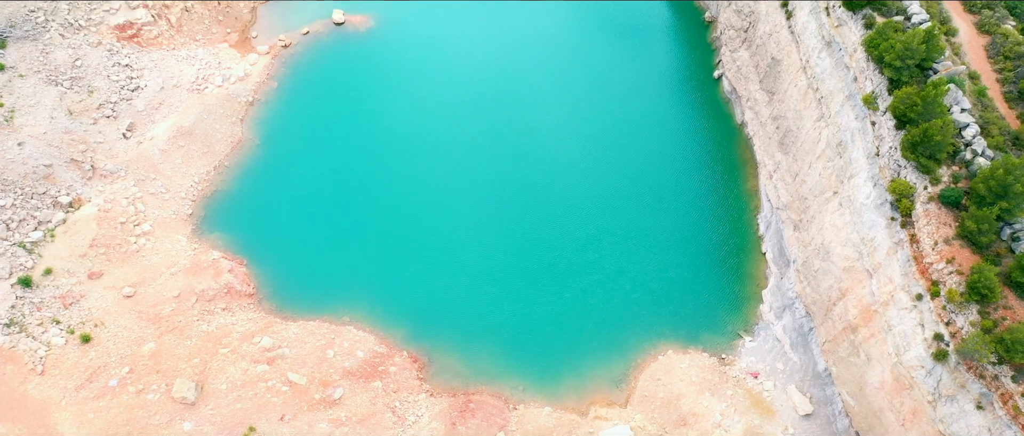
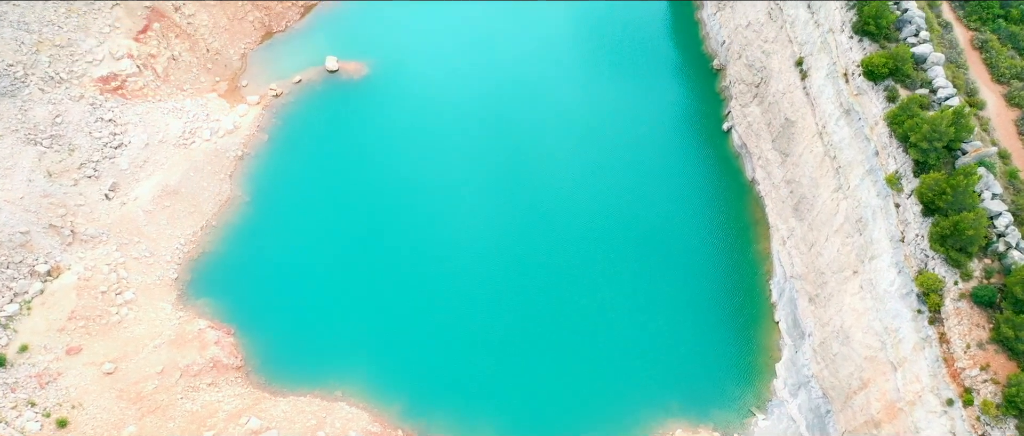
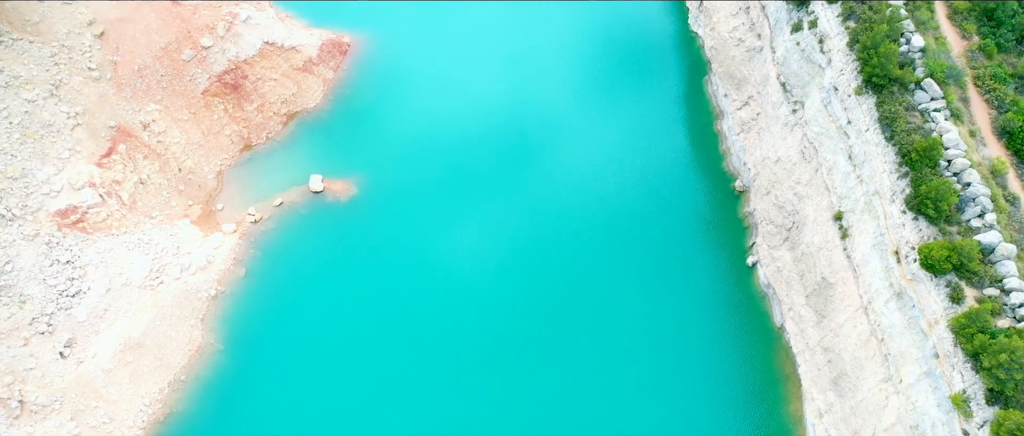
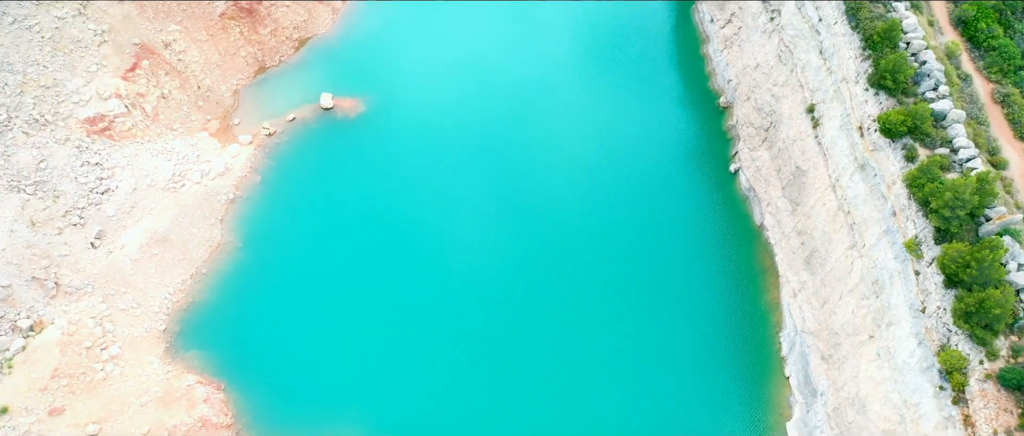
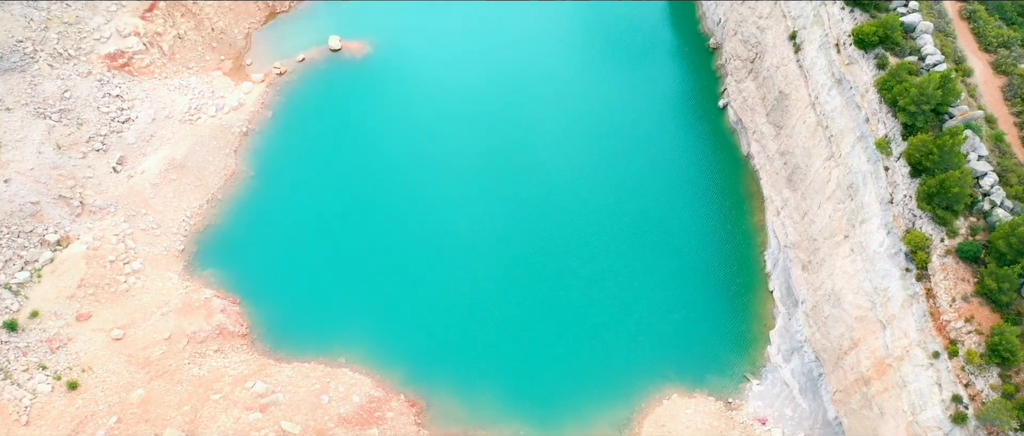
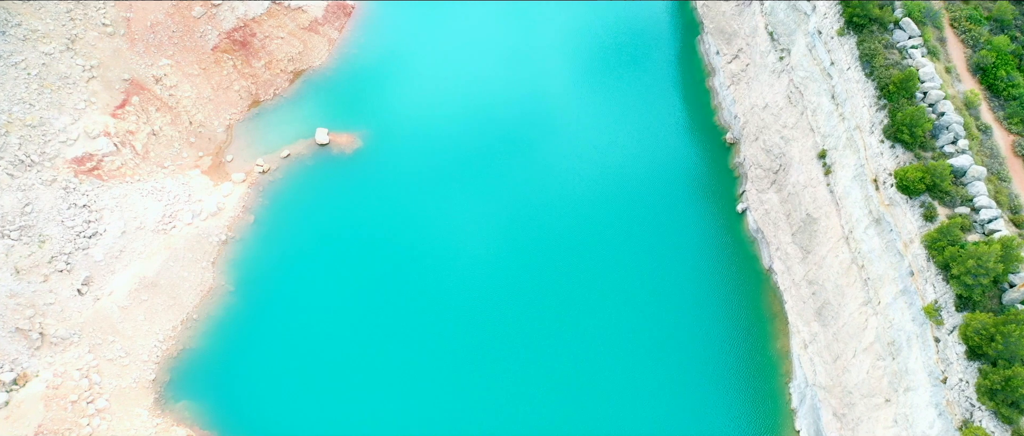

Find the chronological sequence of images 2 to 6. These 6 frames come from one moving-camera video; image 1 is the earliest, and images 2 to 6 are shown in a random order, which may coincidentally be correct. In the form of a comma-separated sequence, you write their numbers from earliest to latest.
5, 2, 4, 6, 3
